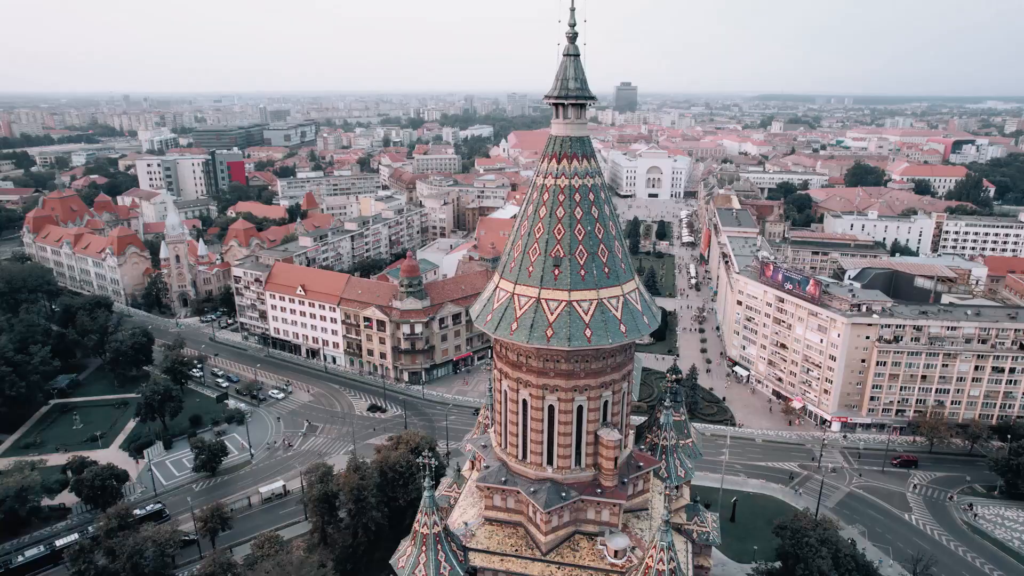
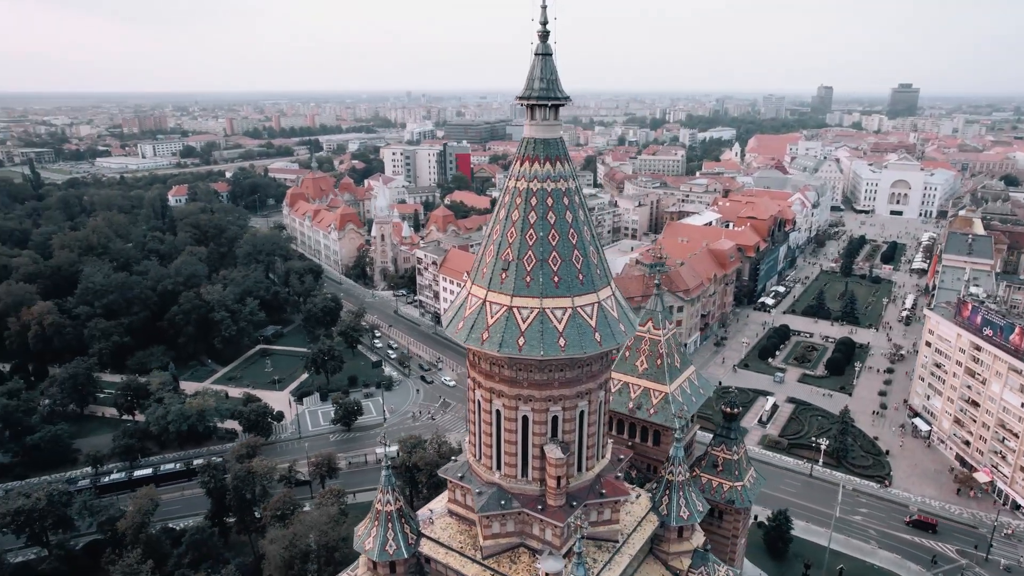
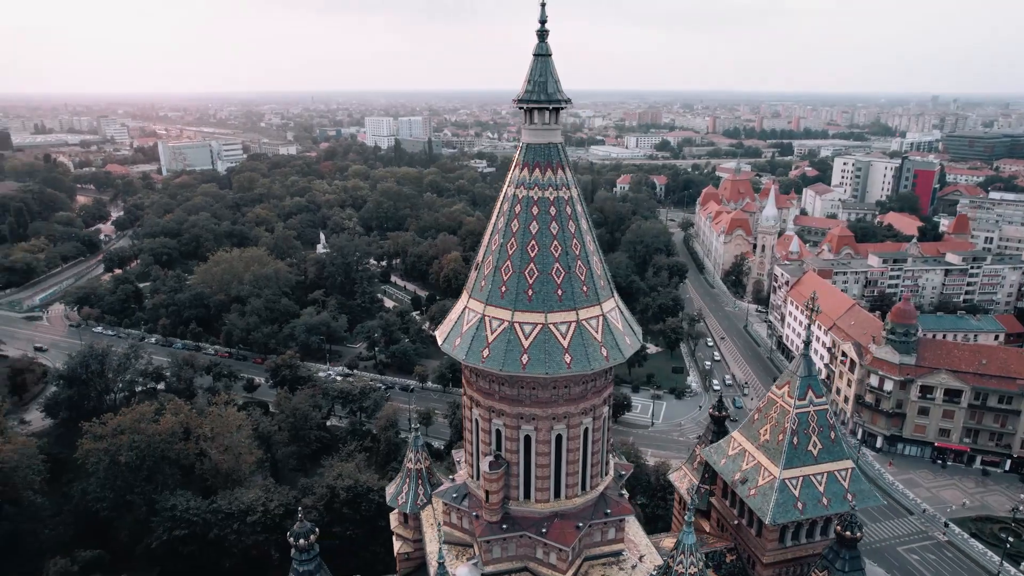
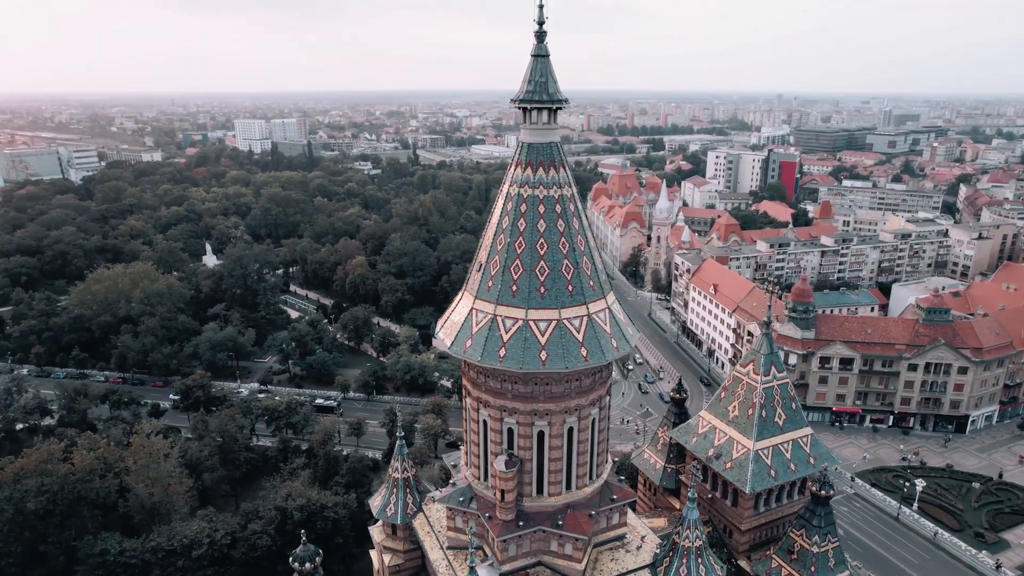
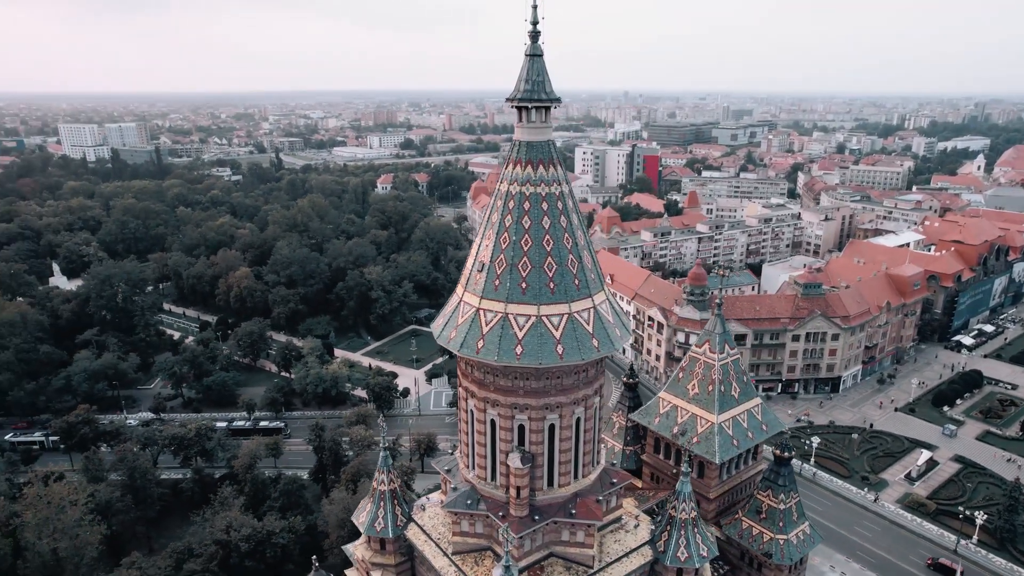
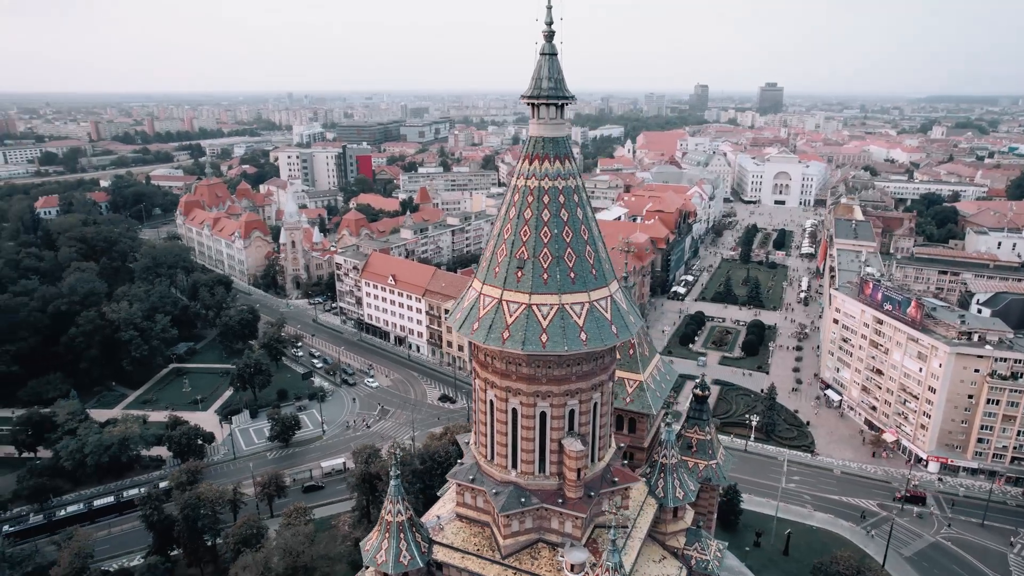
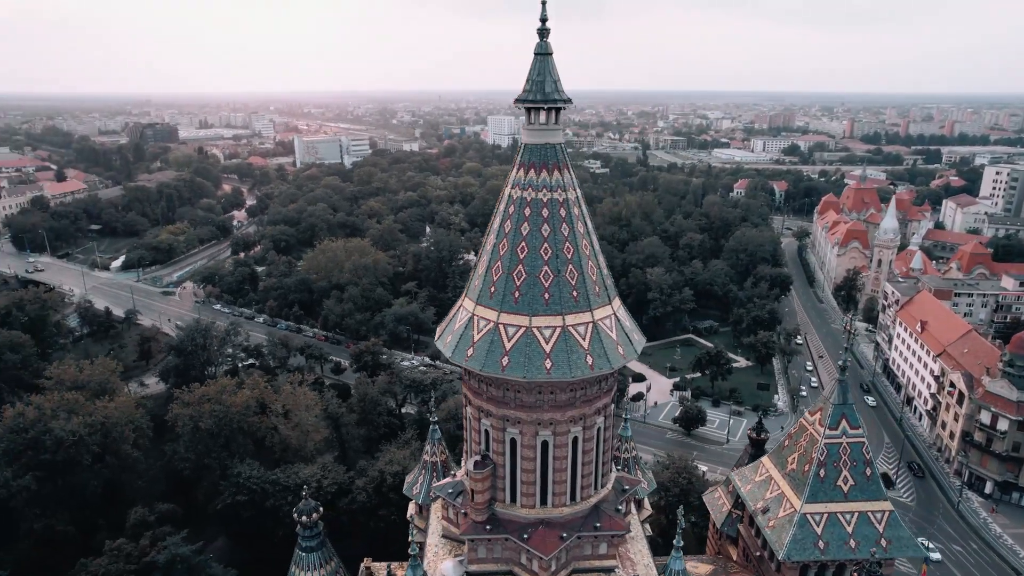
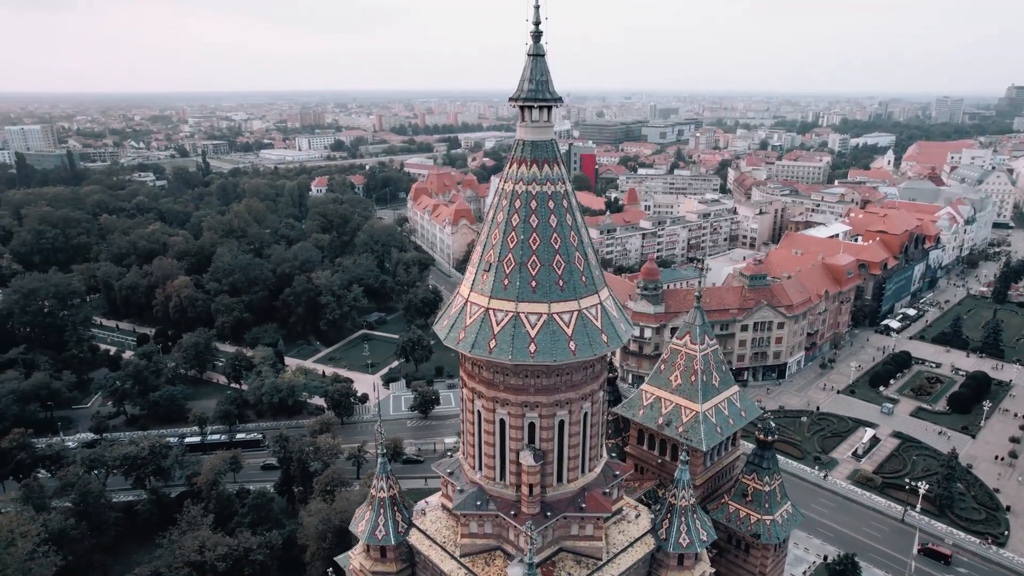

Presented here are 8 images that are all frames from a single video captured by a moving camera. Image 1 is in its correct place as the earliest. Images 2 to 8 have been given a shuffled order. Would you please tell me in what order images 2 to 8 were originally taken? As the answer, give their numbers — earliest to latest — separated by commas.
6, 2, 8, 5, 4, 3, 7
